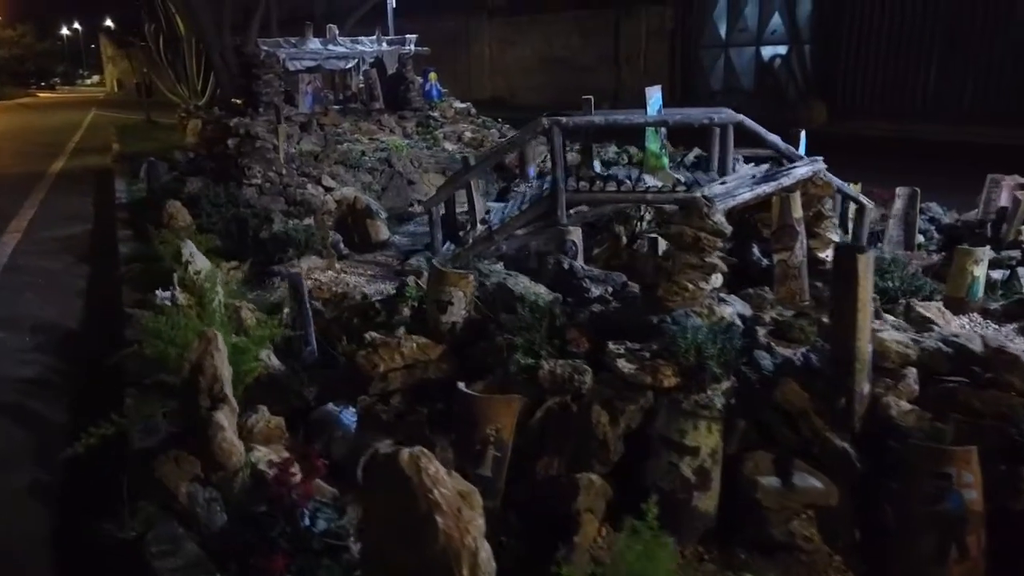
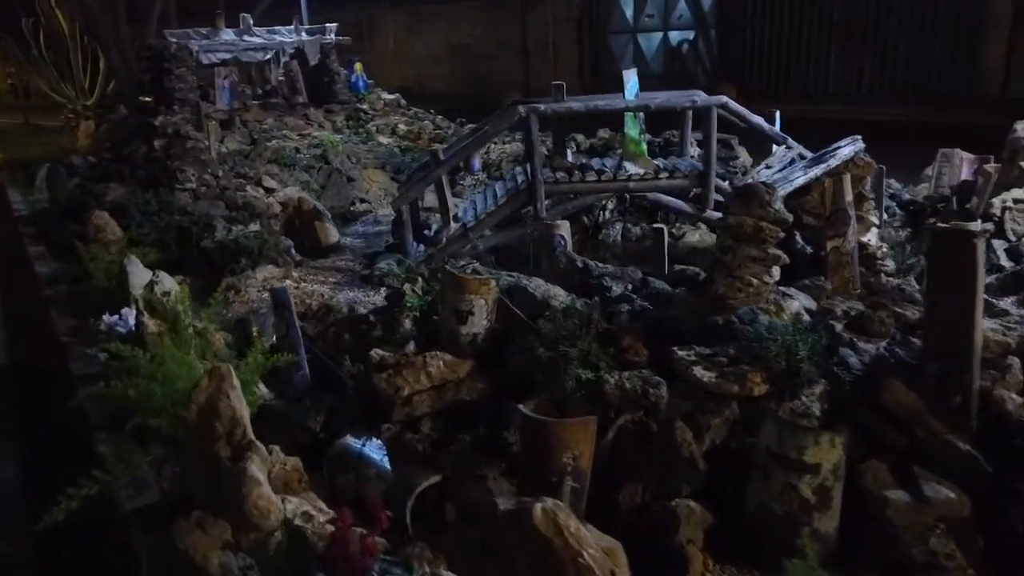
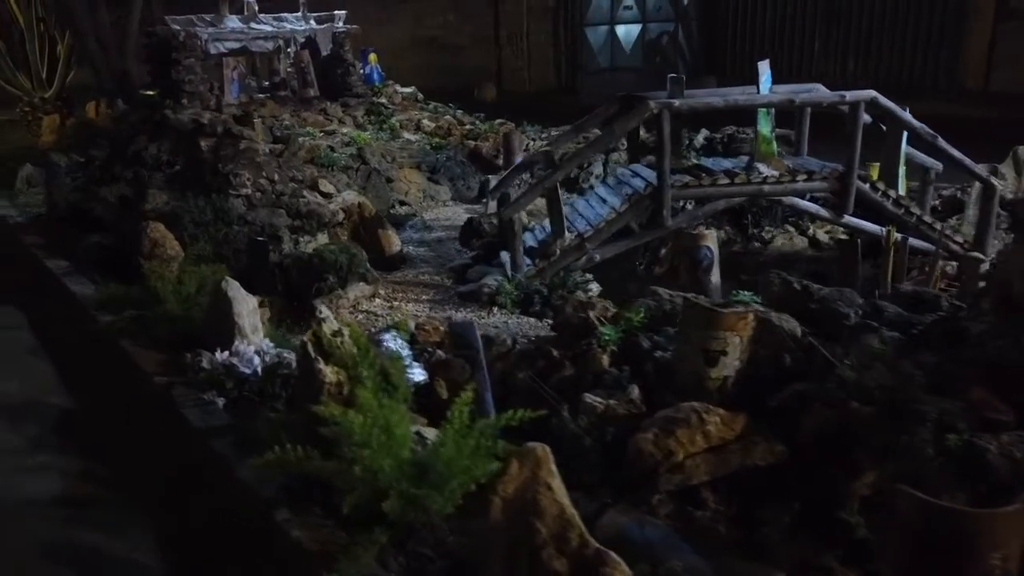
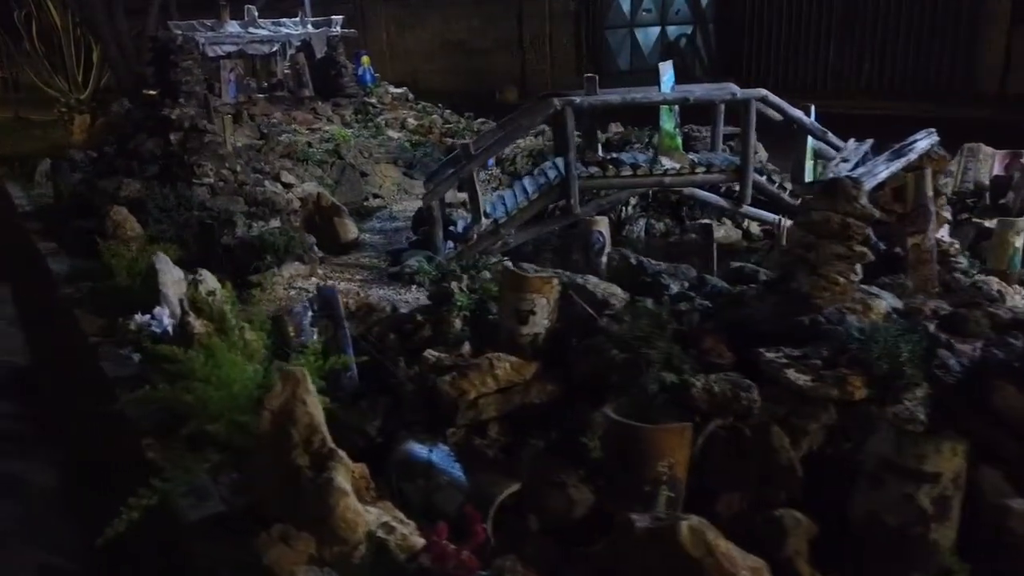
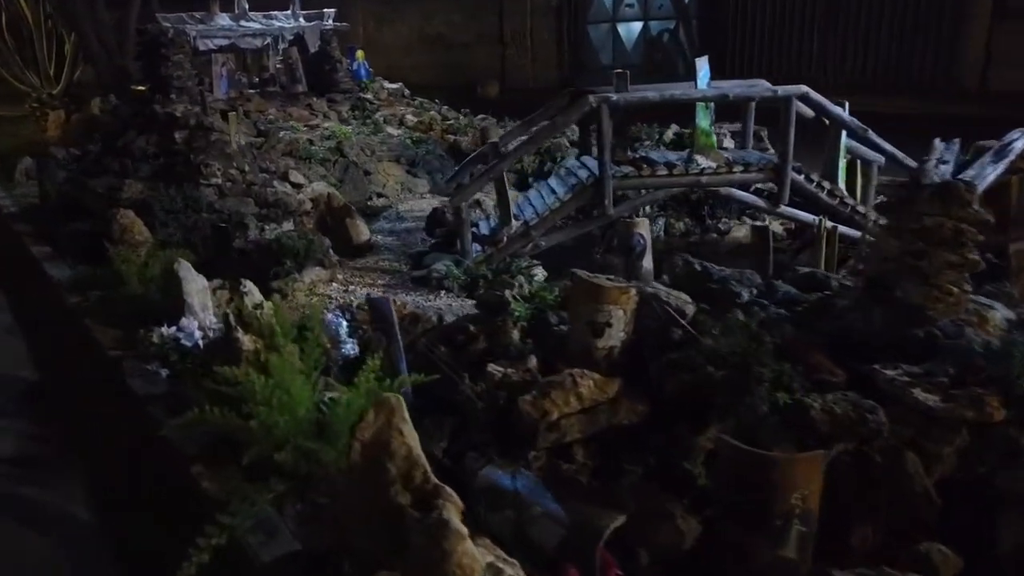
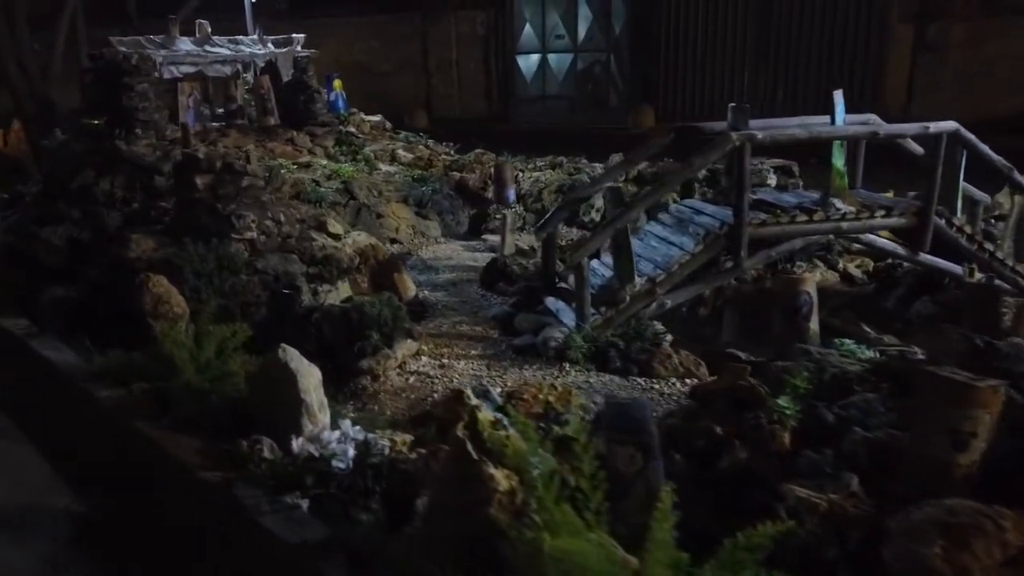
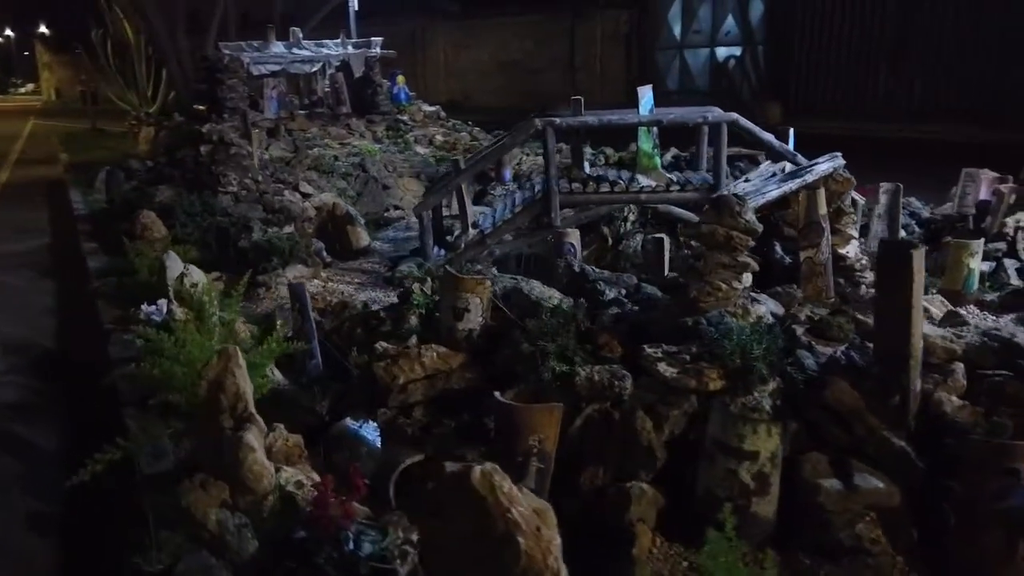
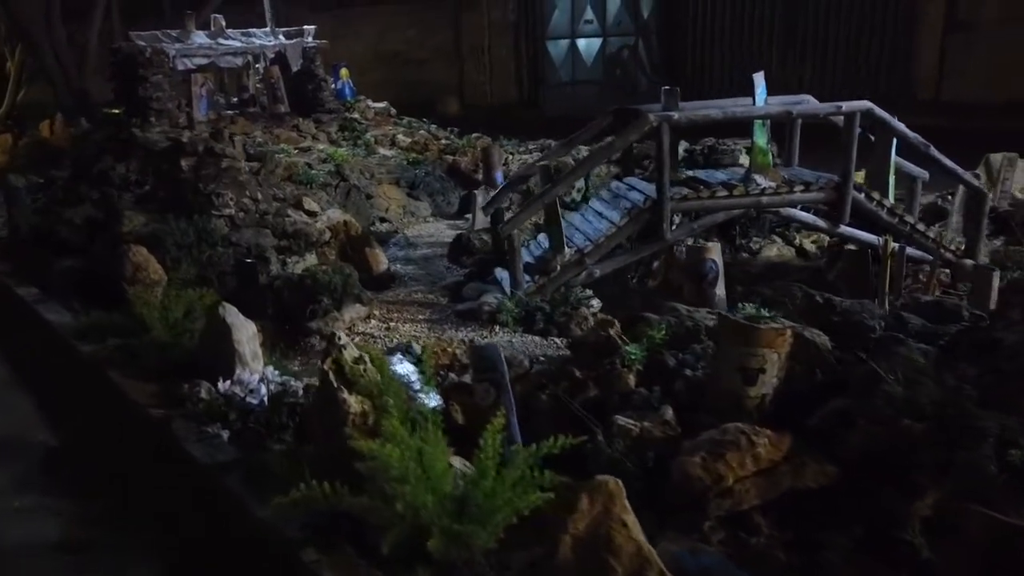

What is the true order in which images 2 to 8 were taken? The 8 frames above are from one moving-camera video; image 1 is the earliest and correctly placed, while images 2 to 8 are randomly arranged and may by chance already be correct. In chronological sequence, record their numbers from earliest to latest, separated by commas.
7, 2, 4, 5, 3, 8, 6
